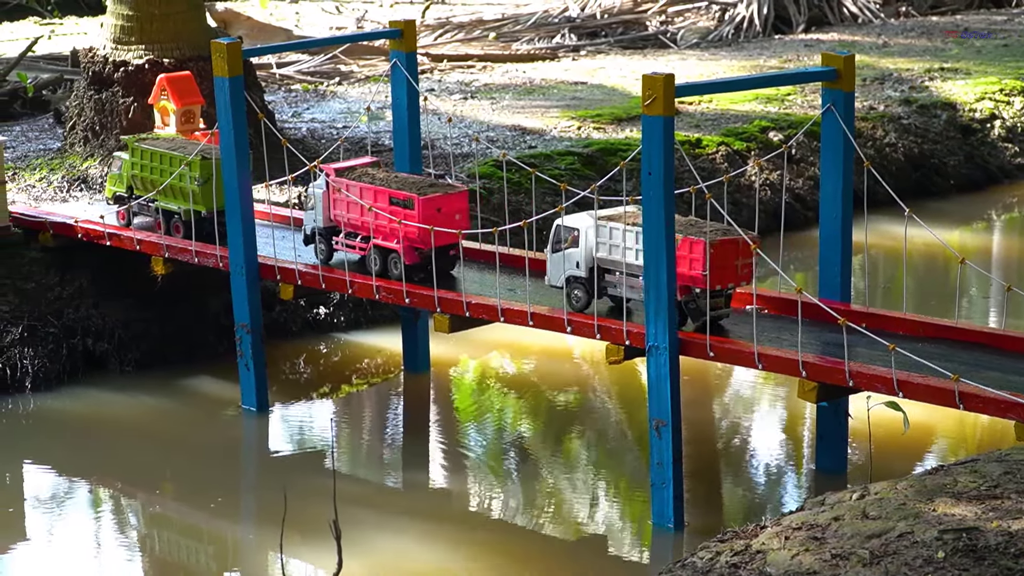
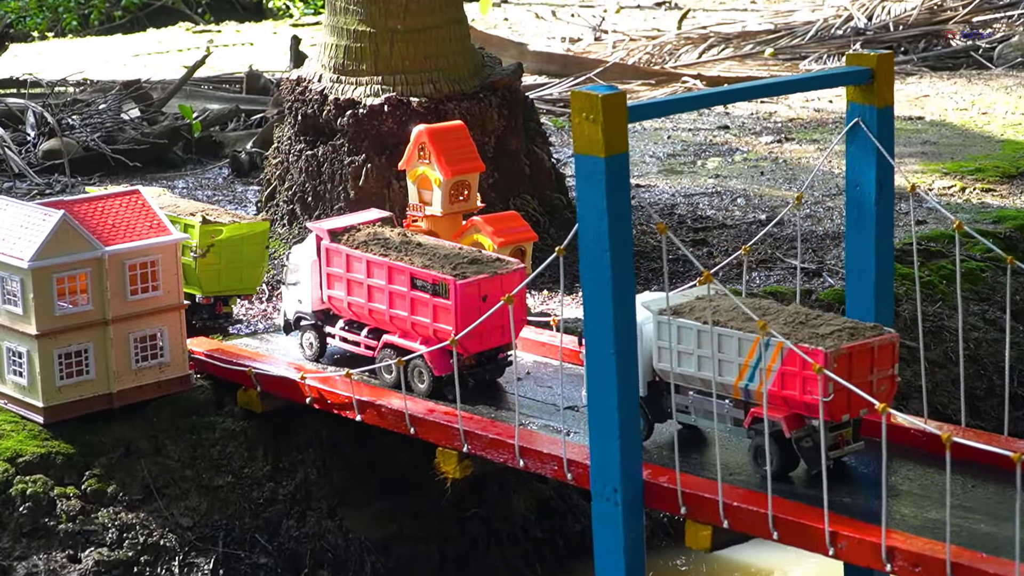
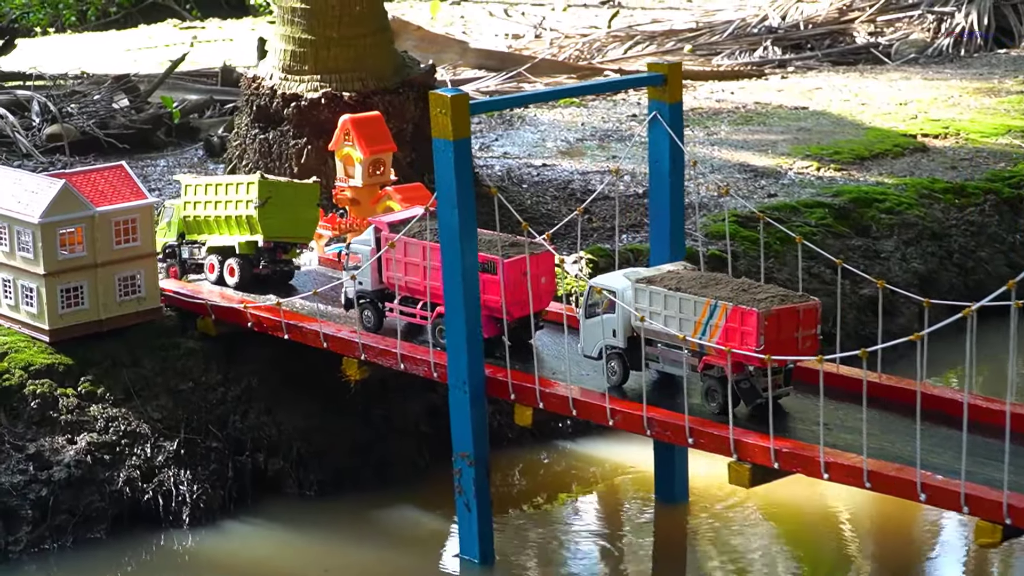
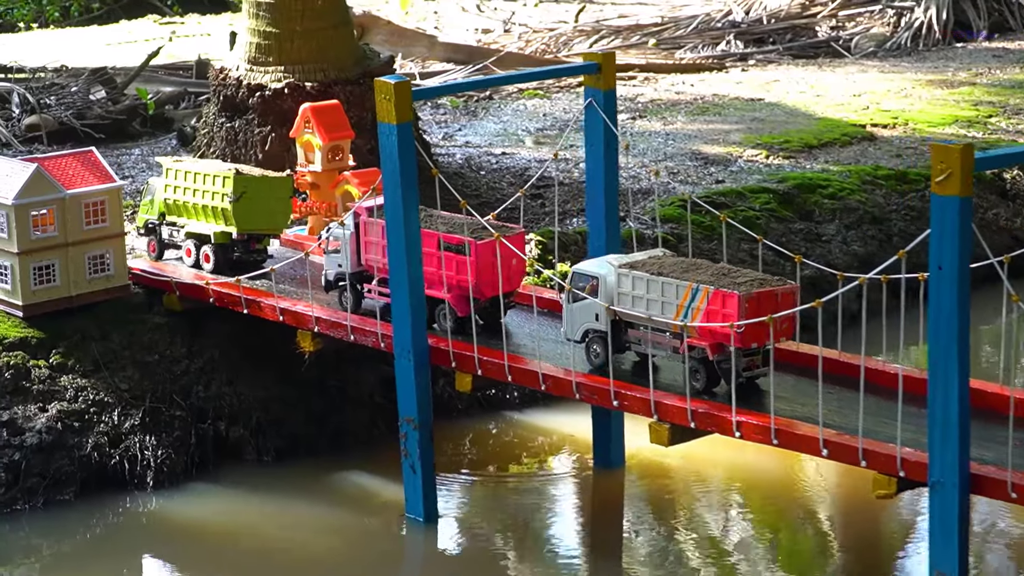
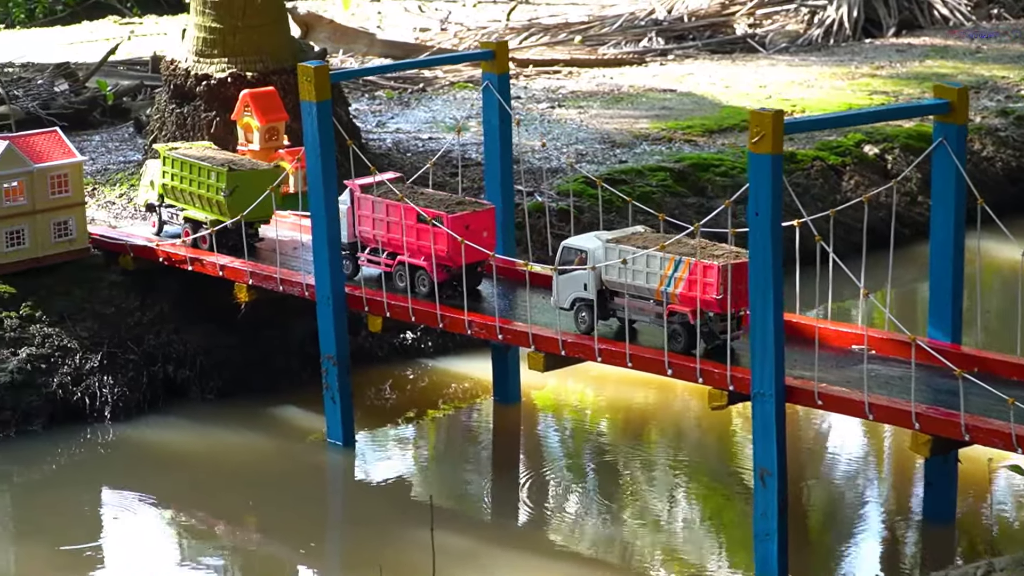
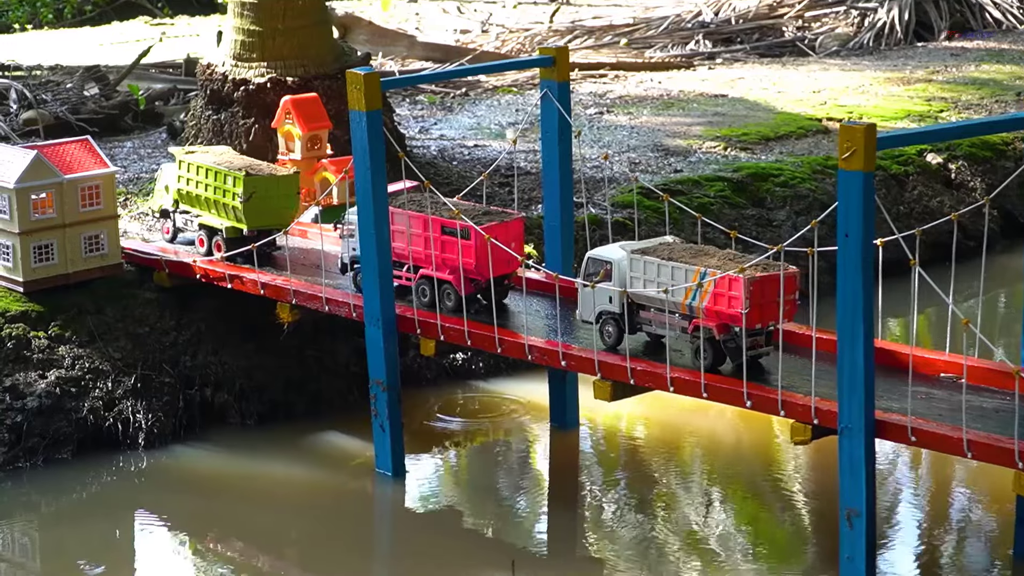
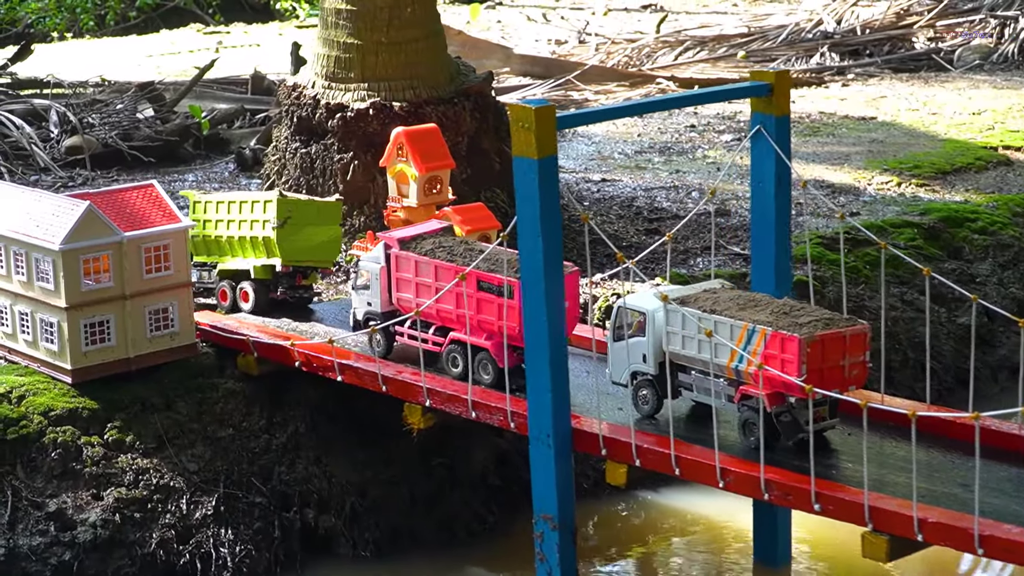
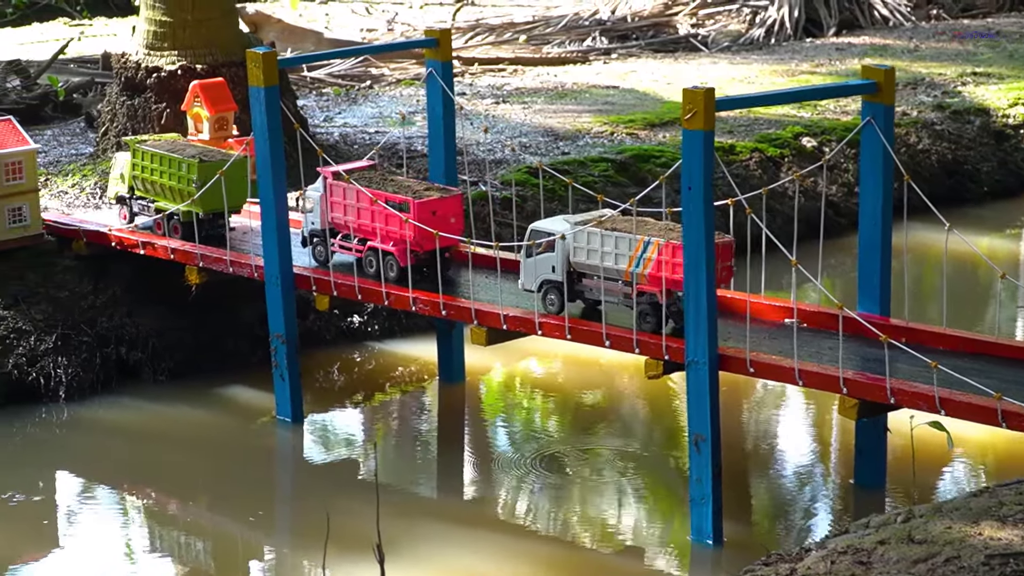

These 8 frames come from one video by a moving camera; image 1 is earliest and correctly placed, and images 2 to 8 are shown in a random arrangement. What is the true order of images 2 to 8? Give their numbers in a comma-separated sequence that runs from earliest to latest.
8, 5, 6, 4, 3, 7, 2
